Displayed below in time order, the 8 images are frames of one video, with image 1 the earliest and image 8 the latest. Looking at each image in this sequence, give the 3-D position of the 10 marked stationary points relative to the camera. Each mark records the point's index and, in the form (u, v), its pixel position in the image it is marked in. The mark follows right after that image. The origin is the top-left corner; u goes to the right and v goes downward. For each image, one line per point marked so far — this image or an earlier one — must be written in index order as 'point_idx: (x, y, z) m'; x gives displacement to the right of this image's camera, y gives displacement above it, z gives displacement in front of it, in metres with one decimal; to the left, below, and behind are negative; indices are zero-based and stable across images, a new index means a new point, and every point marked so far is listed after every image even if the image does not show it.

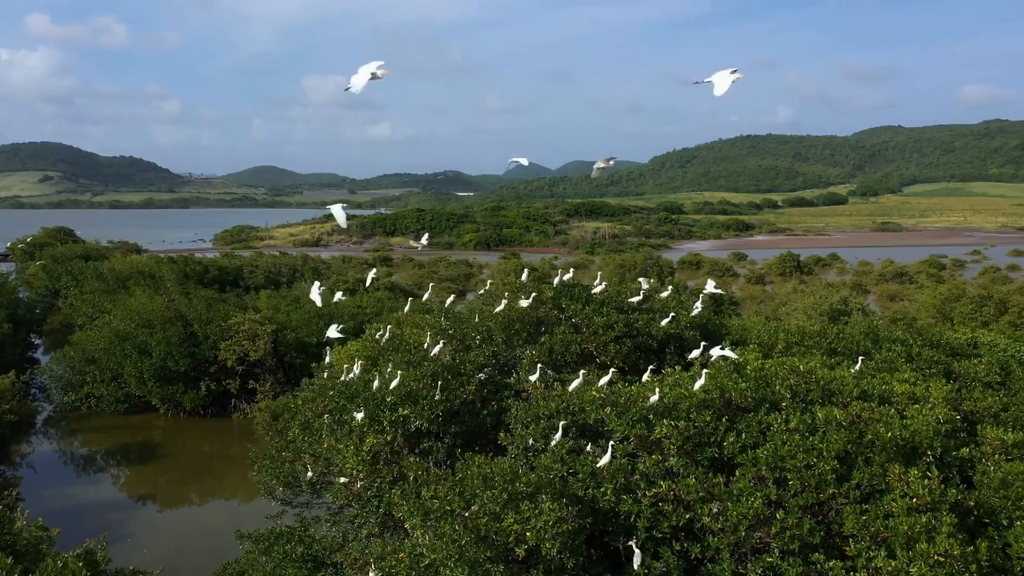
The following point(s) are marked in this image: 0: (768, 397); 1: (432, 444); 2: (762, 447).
0: (+3.4, -1.4, +10.5) m
1: (-1.1, -2.2, +11.5) m
2: (+3.0, -1.9, +9.6) m
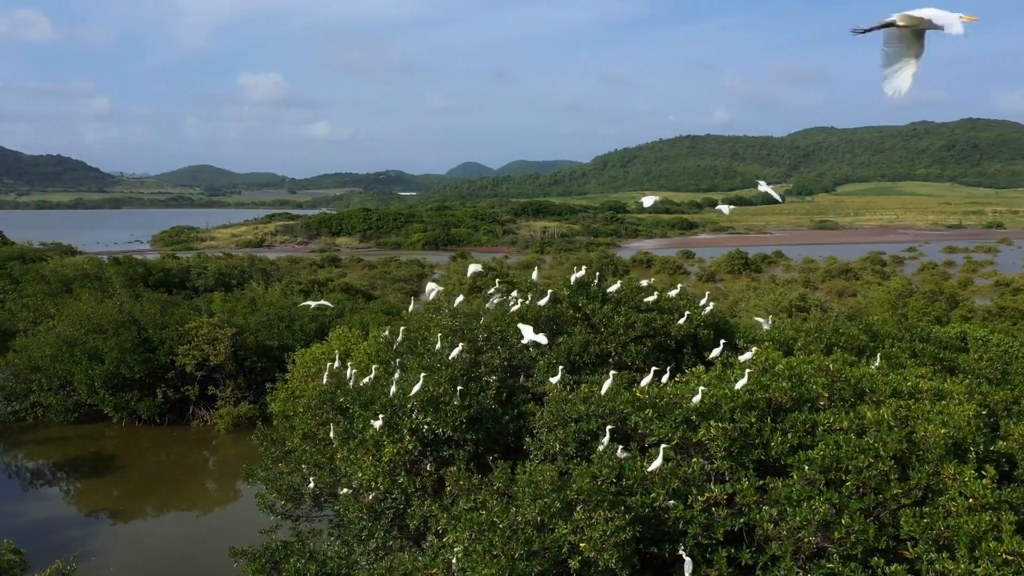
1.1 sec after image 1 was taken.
0: (+3.8, -1.3, +10.3) m
1: (-0.8, -2.2, +11.0) m
2: (+3.5, -1.9, +9.4) m
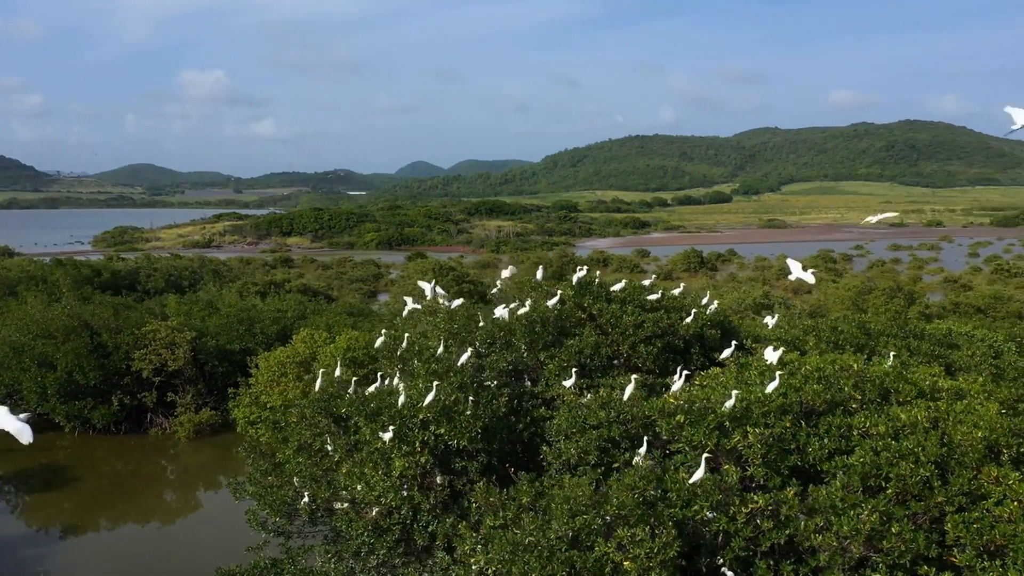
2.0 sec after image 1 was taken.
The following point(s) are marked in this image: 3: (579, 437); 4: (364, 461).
0: (+4.0, -1.3, +9.9) m
1: (-0.6, -2.2, +10.3) m
2: (+3.8, -1.8, +9.0) m
3: (+0.8, -1.9, +10.3) m
4: (-1.9, -2.3, +10.7) m
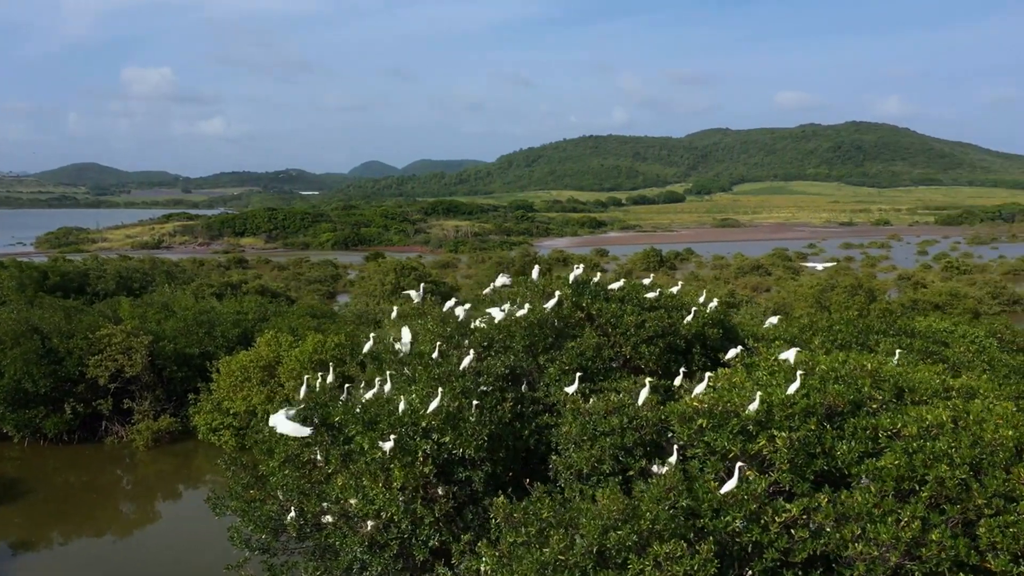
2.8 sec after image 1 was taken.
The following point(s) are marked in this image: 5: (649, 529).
0: (+4.1, -1.3, +9.6) m
1: (-0.5, -2.2, +9.7) m
2: (+3.9, -1.8, +8.6) m
3: (+0.9, -1.9, +9.8) m
4: (-1.8, -2.3, +10.0) m
5: (+1.3, -2.2, +7.6) m
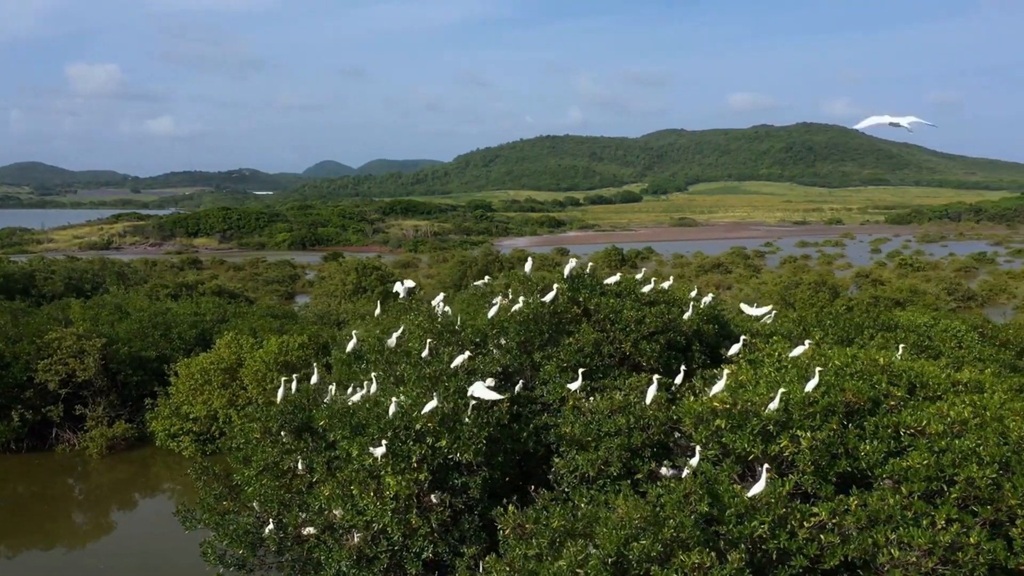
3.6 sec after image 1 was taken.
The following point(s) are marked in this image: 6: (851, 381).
0: (+4.1, -1.2, +9.2) m
1: (-0.5, -2.1, +9.1) m
2: (+4.0, -1.7, +8.2) m
3: (+1.0, -1.8, +9.2) m
4: (-1.8, -2.2, +9.3) m
5: (+1.4, -2.1, +7.0) m
6: (+3.8, -1.1, +9.1) m
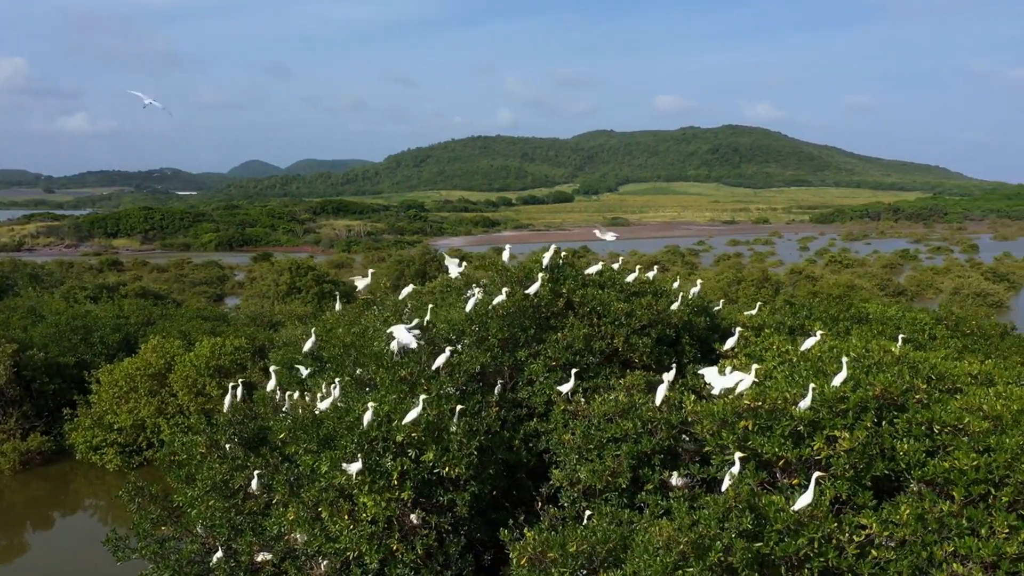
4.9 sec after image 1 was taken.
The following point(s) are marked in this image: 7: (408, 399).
0: (+4.0, -1.0, +8.4) m
1: (-0.5, -2.0, +7.9) m
2: (+4.0, -1.5, +7.4) m
3: (+0.9, -1.7, +8.1) m
4: (-1.9, -2.1, +8.0) m
5: (+1.5, -2.0, +6.0) m
6: (+3.7, -0.9, +8.3) m
7: (-1.1, -1.1, +8.4) m
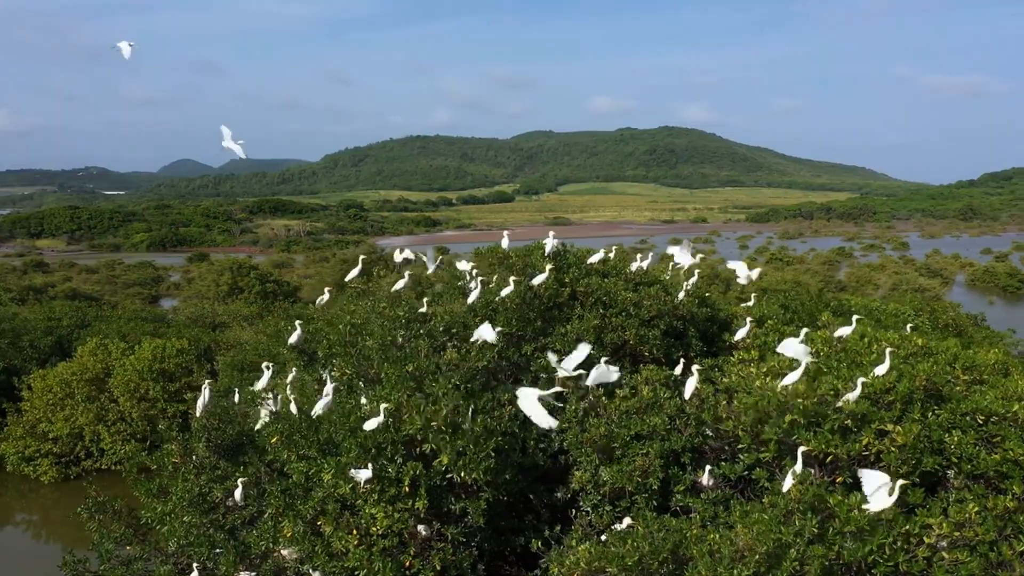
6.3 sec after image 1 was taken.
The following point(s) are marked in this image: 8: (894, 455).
0: (+4.2, -0.9, +7.9) m
1: (-0.3, -1.9, +7.1) m
2: (+4.2, -1.4, +7.0) m
3: (+1.1, -1.5, +7.4) m
4: (-1.7, -2.0, +7.1) m
5: (+1.9, -1.8, +5.4) m
6: (+3.9, -0.7, +7.8) m
7: (-0.9, -1.0, +7.6) m
8: (+3.2, -1.4, +6.7) m
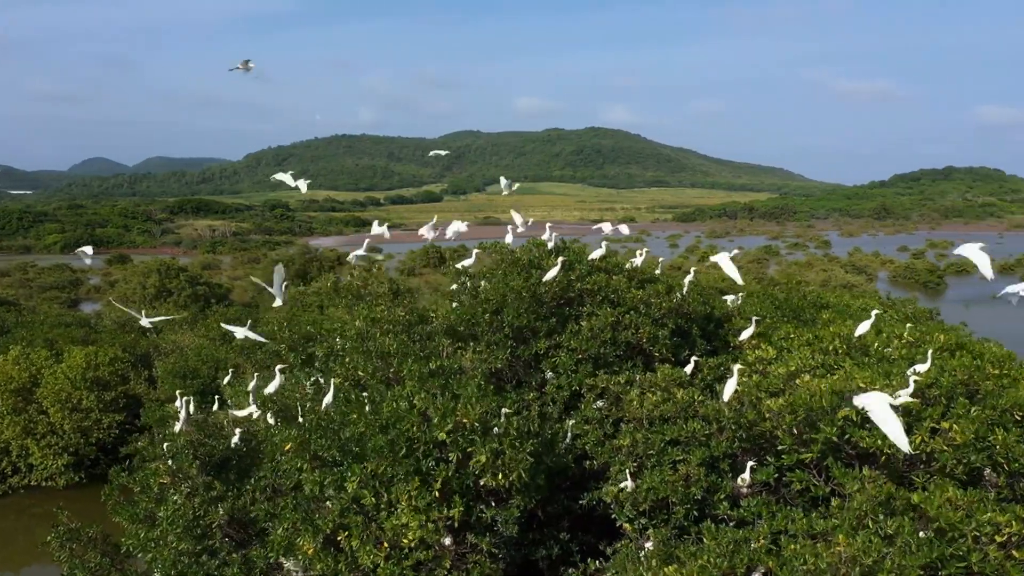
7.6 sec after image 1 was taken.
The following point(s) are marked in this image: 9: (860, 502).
0: (+4.4, -0.8, +7.8) m
1: (0.0, -1.9, +6.6) m
2: (+4.5, -1.3, +6.8) m
3: (+1.3, -1.5, +7.0) m
4: (-1.4, -2.0, +6.5) m
5: (+2.3, -1.8, +5.1) m
6: (+4.1, -0.7, +7.7) m
7: (-0.7, -1.0, +7.0) m
8: (+3.5, -1.4, +6.5) m
9: (+2.4, -1.6, +5.9) m
